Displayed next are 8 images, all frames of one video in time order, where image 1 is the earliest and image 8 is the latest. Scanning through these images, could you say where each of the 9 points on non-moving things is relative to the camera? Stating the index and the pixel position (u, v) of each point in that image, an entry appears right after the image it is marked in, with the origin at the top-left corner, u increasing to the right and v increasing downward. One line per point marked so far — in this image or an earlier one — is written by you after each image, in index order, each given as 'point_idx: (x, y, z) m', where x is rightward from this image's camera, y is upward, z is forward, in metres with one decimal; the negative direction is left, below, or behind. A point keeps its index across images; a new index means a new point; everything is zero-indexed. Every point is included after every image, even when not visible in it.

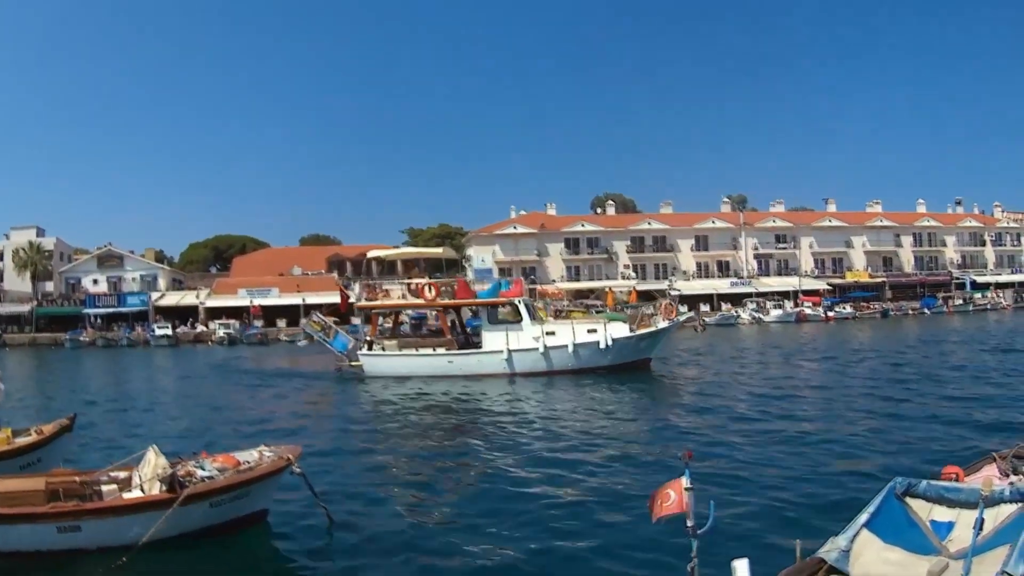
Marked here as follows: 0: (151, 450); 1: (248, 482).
0: (-5.9, -2.7, +12.6) m
1: (-4.5, -3.3, +12.9) m
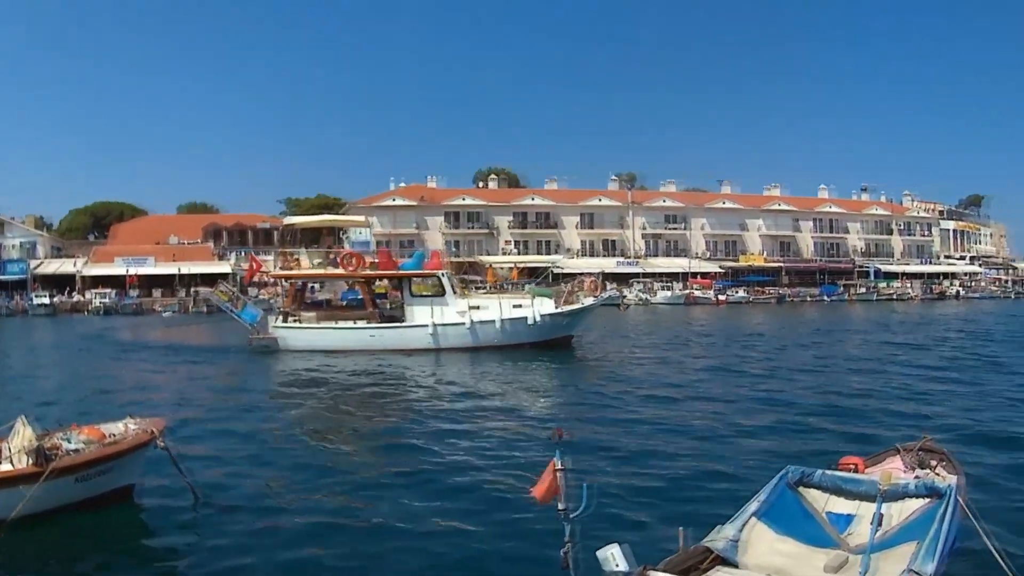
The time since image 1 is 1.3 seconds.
0: (-7.9, -2.1, +12.1) m
1: (-6.5, -2.7, +12.4) m
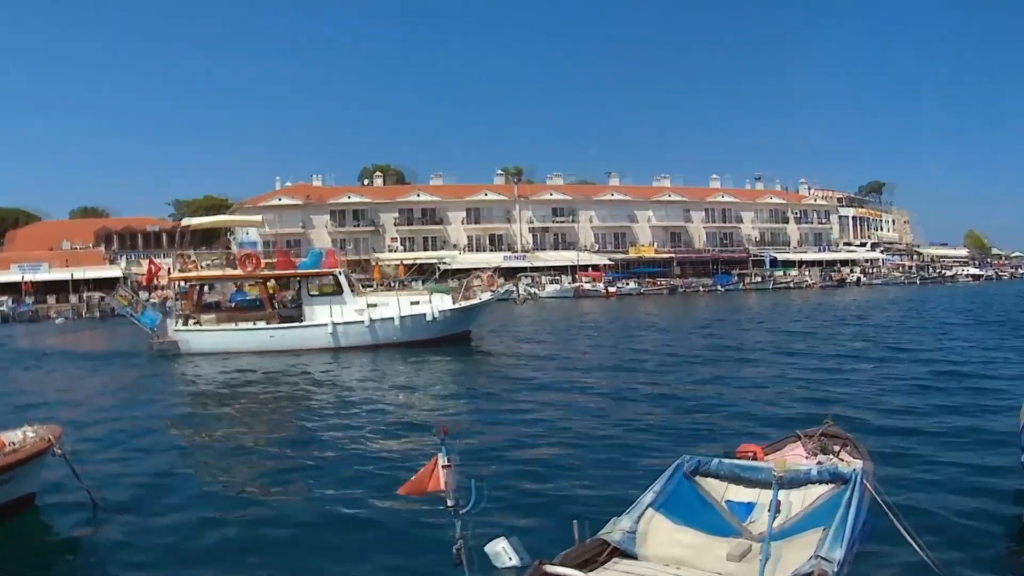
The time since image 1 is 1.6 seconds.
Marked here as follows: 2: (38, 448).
0: (-9.7, -2.3, +12.1) m
1: (-8.2, -2.9, +12.4) m
2: (-8.0, -2.7, +12.7) m
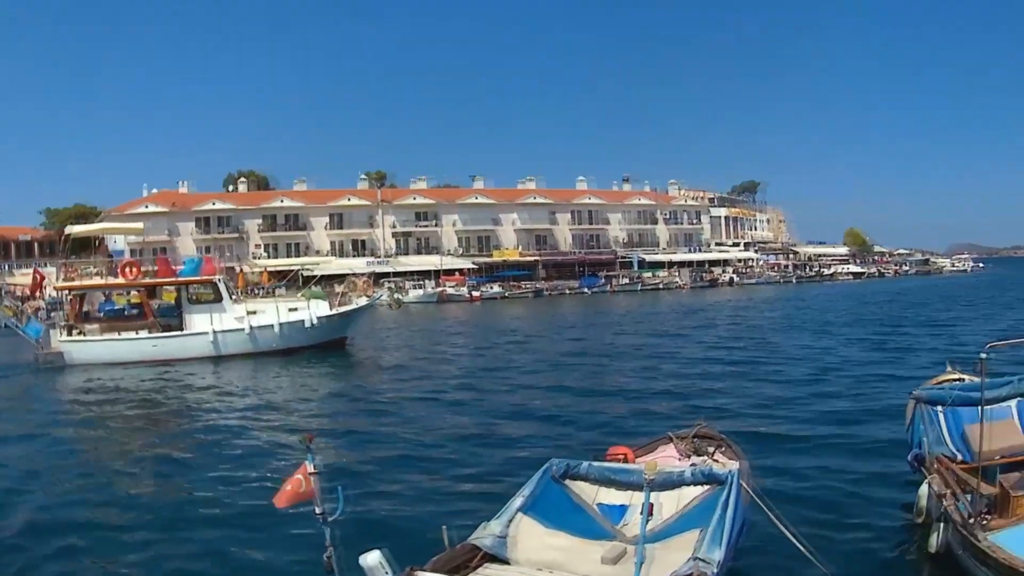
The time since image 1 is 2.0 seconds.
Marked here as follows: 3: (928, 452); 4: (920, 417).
0: (-11.8, -2.4, +12.5) m
1: (-10.4, -3.0, +12.8) m
2: (-10.2, -2.8, +13.1) m
3: (+6.3, -2.5, +11.5) m
4: (+6.5, -2.1, +12.1) m
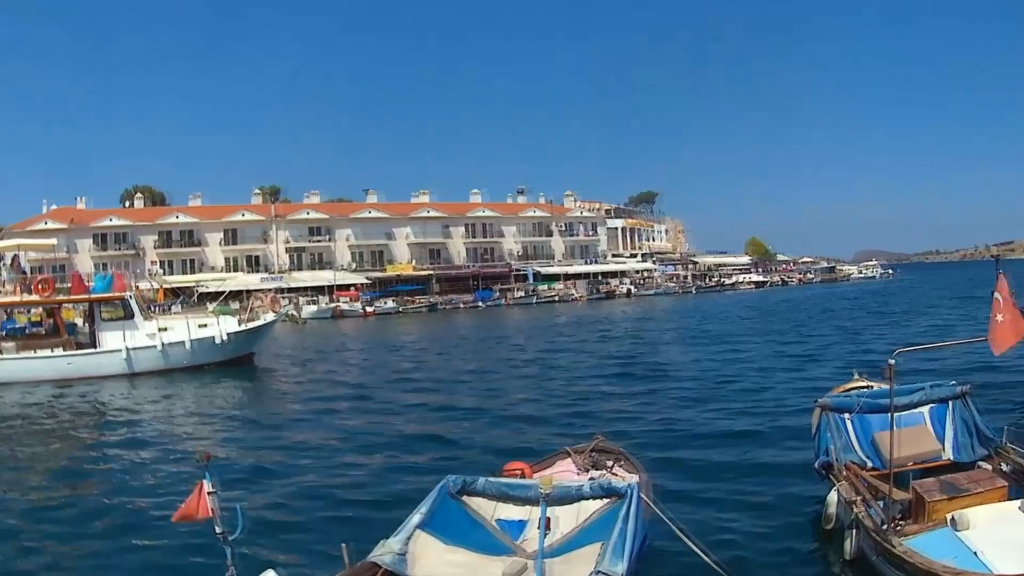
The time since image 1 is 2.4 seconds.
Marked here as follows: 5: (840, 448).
0: (-13.2, -2.8, +11.7) m
1: (-11.8, -3.4, +12.0) m
2: (-11.5, -3.2, +12.3) m
3: (+5.0, -2.6, +11.6) m
4: (+5.1, -2.2, +12.2) m
5: (+5.2, -2.5, +11.8) m
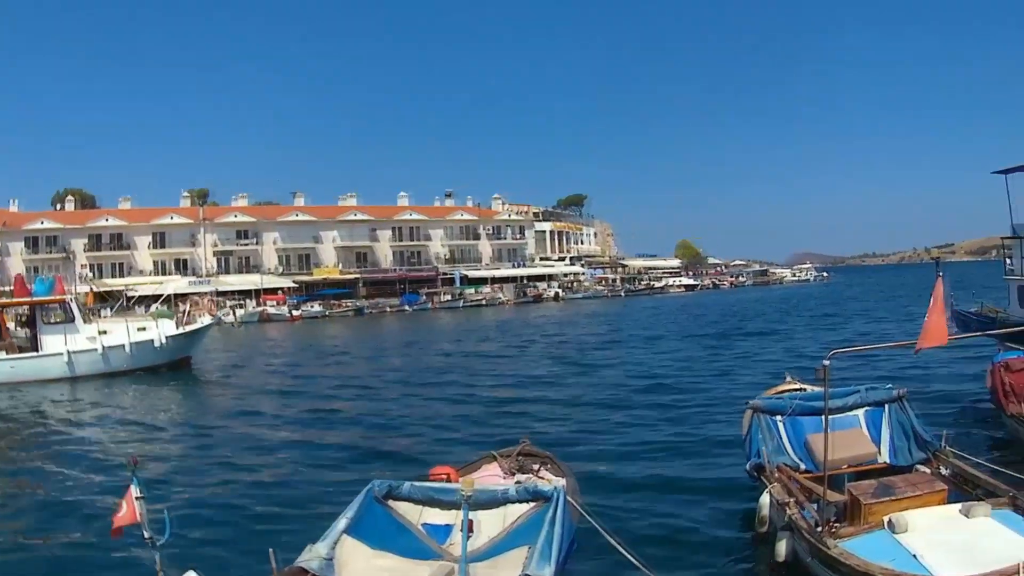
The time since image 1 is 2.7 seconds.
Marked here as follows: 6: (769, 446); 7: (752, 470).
0: (-14.2, -2.9, +10.1) m
1: (-12.8, -3.5, +10.6) m
2: (-12.6, -3.3, +10.8) m
3: (+3.9, -2.7, +11.7) m
4: (+4.0, -2.2, +12.3) m
5: (+4.1, -2.5, +11.9) m
6: (+4.0, -2.5, +12.0) m
7: (+3.8, -2.9, +11.9) m
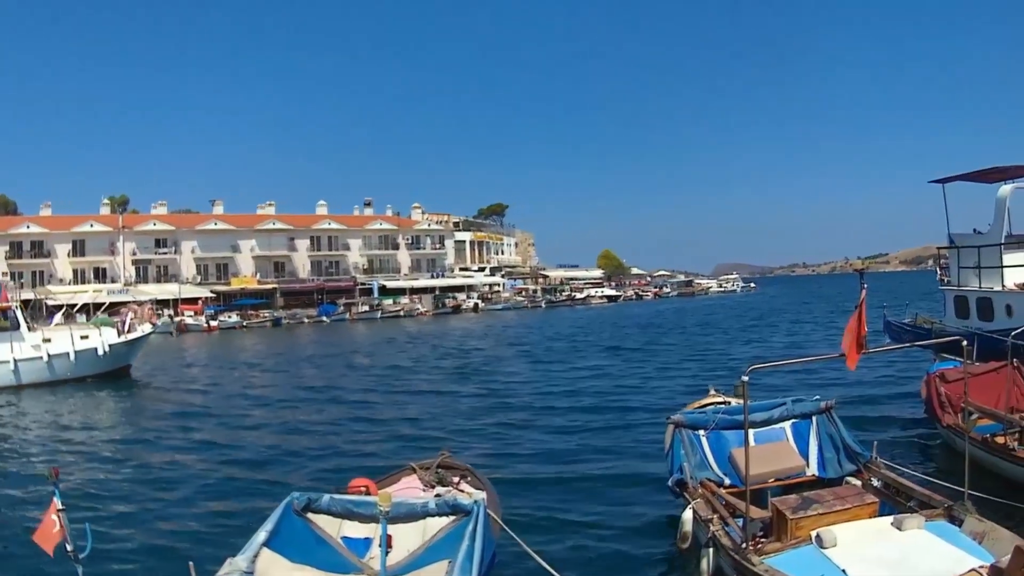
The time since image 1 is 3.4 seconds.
0: (-15.2, -3.0, +8.2) m
1: (-13.8, -3.6, +8.8) m
2: (-13.7, -3.4, +9.1) m
3: (+2.7, -2.8, +11.7) m
4: (+2.7, -2.4, +12.3) m
5: (+2.8, -2.7, +11.9) m
6: (+2.8, -2.7, +11.9) m
7: (+2.5, -3.0, +11.8) m
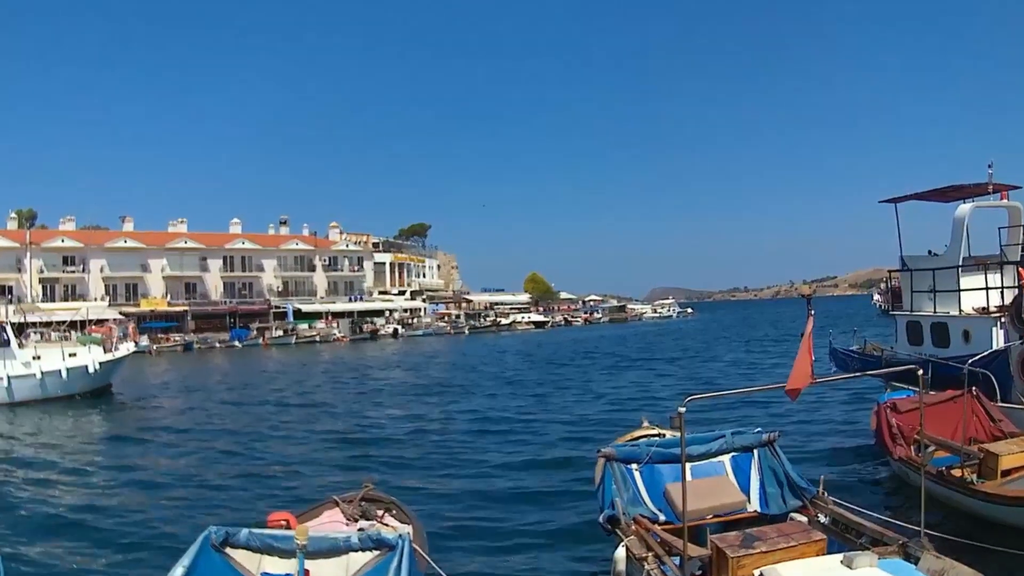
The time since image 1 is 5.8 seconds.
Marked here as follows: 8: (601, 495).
0: (-15.9, -3.3, +6.1) m
1: (-14.6, -3.9, +6.8) m
2: (-14.5, -3.7, +7.1) m
3: (+1.5, -3.2, +11.4) m
4: (+1.5, -2.8, +12.0) m
5: (+1.6, -3.1, +11.6) m
6: (+1.6, -3.0, +11.6) m
7: (+1.3, -3.4, +11.5) m
8: (+1.3, -3.1, +12.1) m
